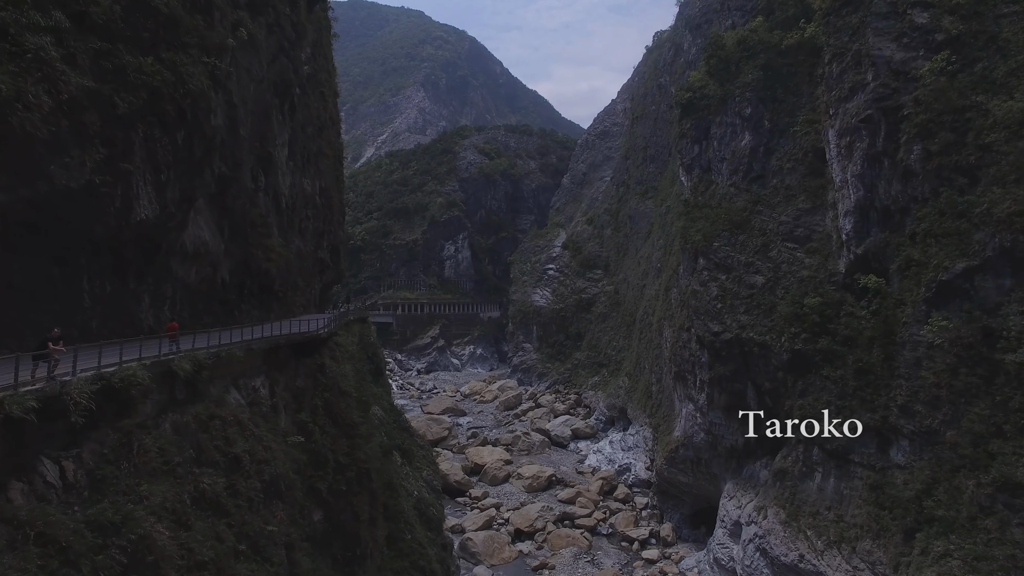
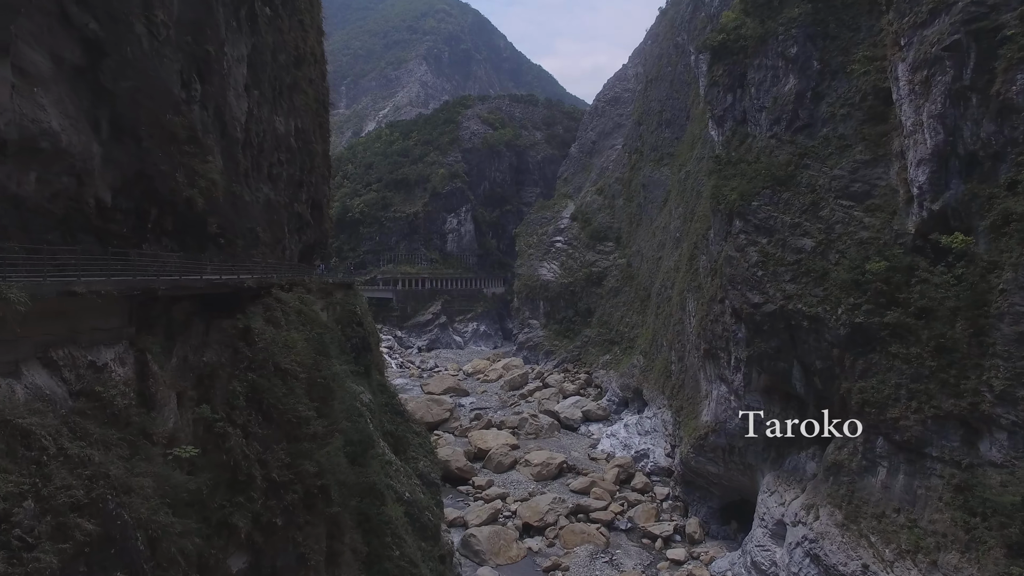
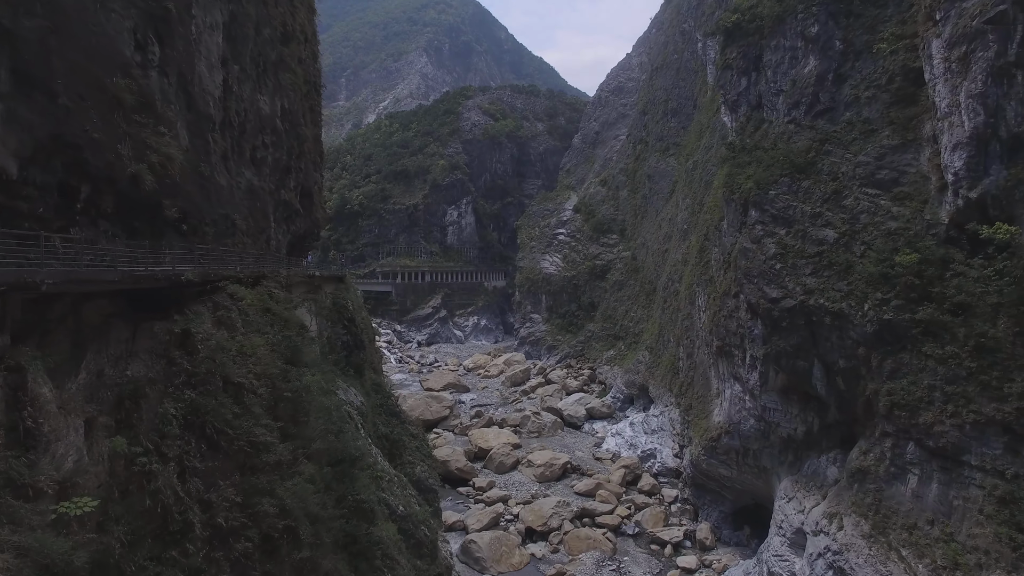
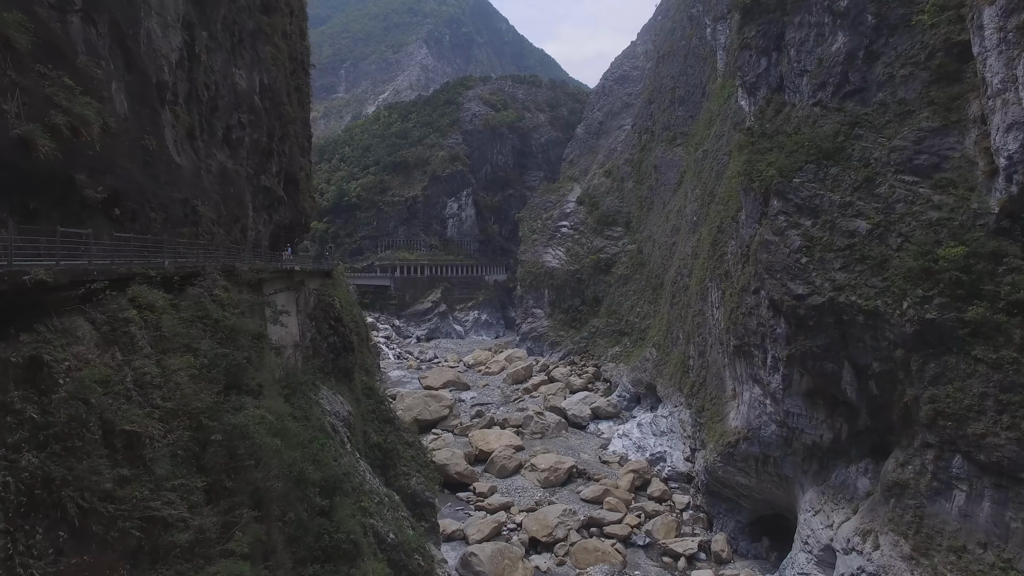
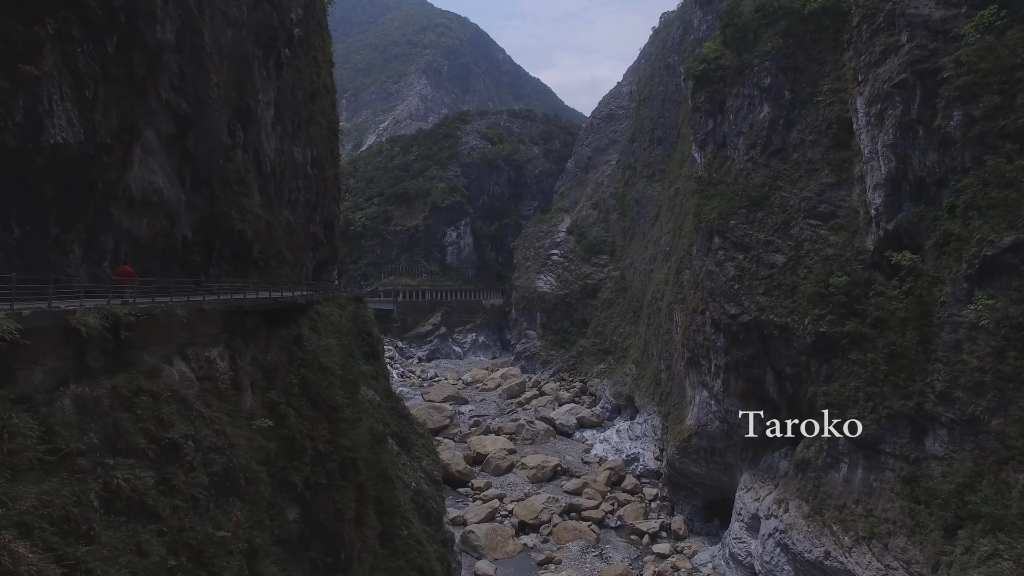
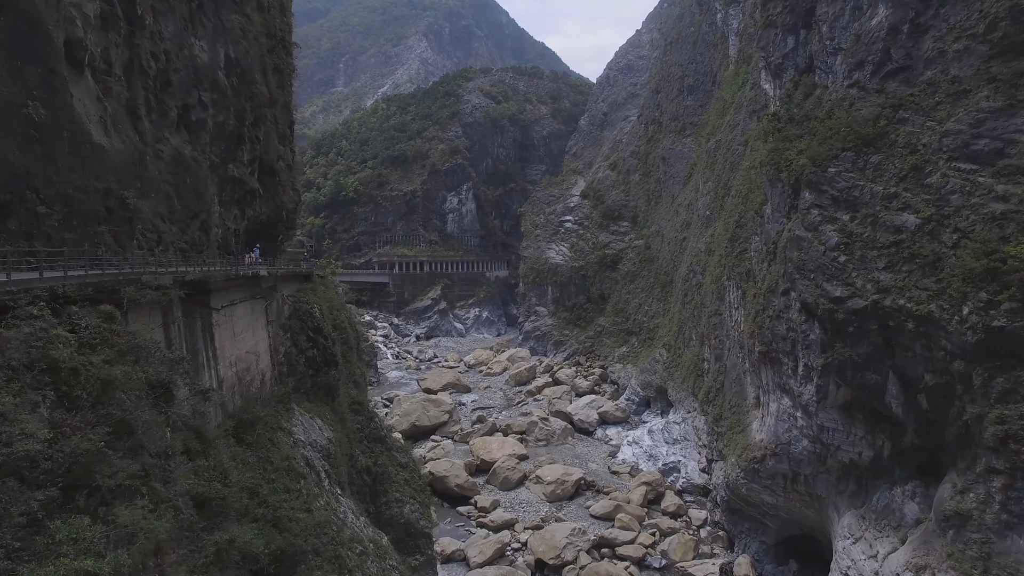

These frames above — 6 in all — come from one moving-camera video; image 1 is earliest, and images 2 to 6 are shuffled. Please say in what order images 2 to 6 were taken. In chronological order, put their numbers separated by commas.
5, 2, 3, 4, 6
